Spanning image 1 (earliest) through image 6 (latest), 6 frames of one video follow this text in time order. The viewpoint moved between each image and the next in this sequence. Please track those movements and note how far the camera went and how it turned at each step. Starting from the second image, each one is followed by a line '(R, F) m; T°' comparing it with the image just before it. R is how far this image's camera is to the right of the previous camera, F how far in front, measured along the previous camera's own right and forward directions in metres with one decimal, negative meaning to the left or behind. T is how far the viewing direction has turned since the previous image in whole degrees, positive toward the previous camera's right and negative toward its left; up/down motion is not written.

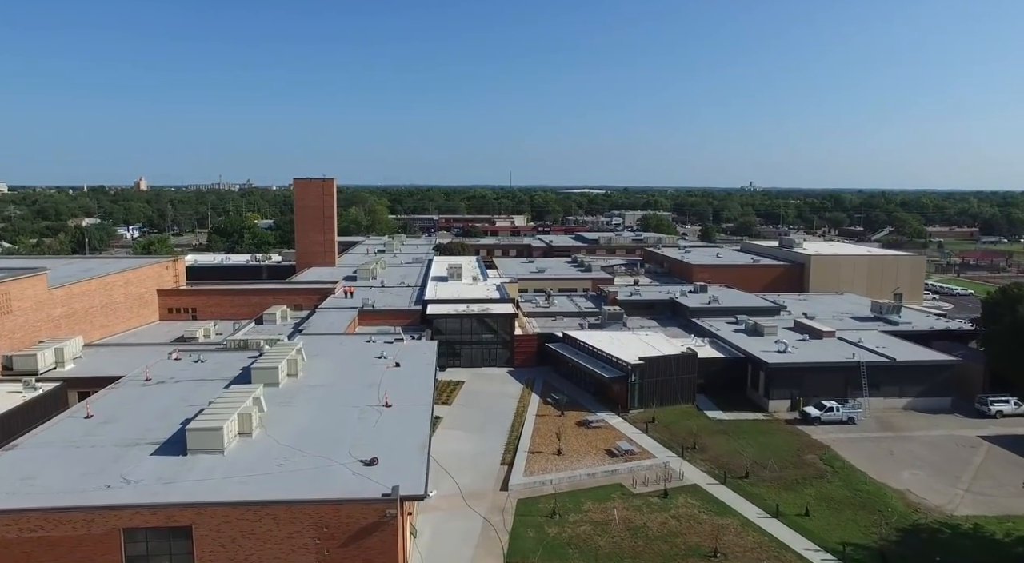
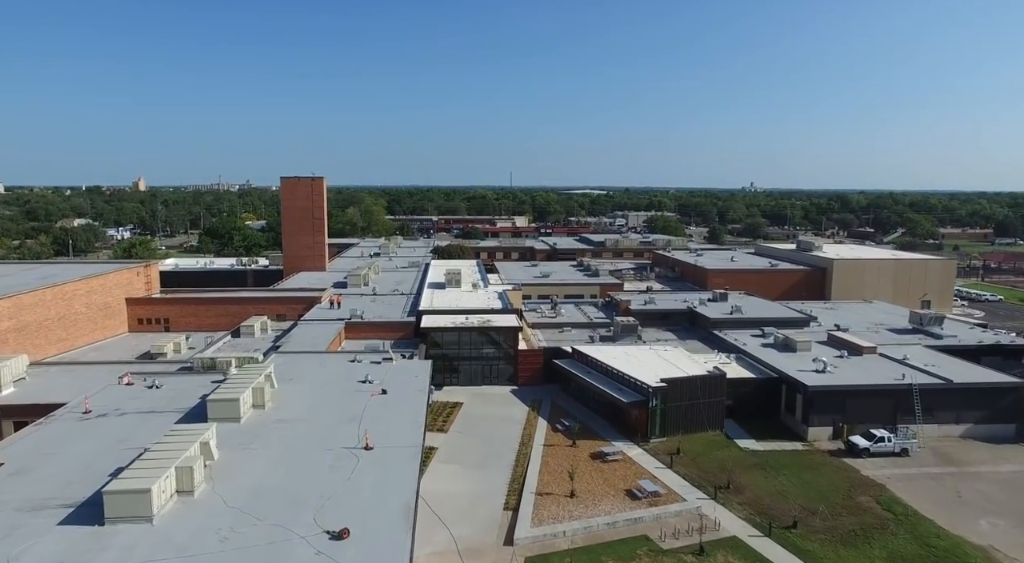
(-0.2, +3.6) m; 0°
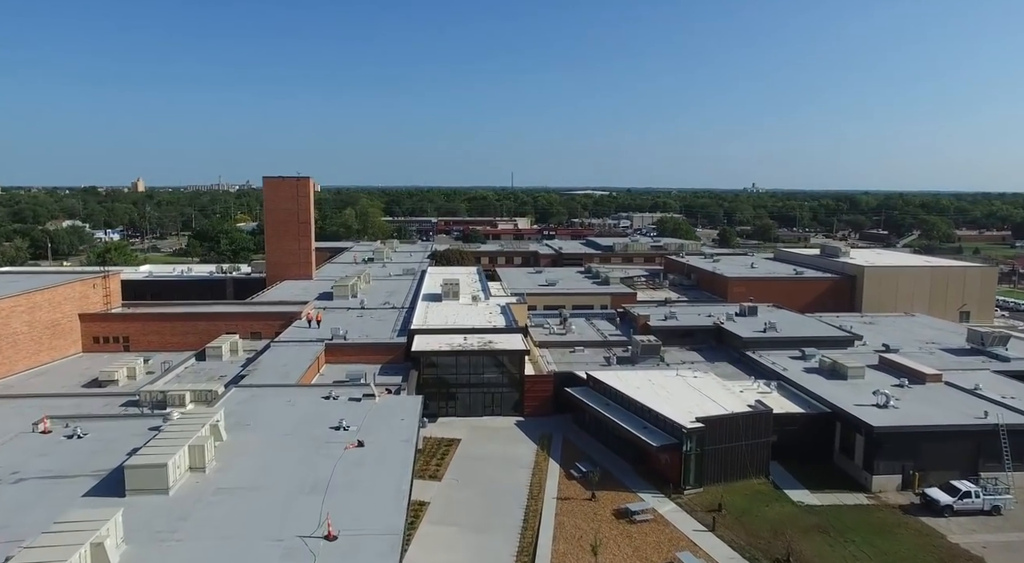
(-0.2, +4.4) m; 0°
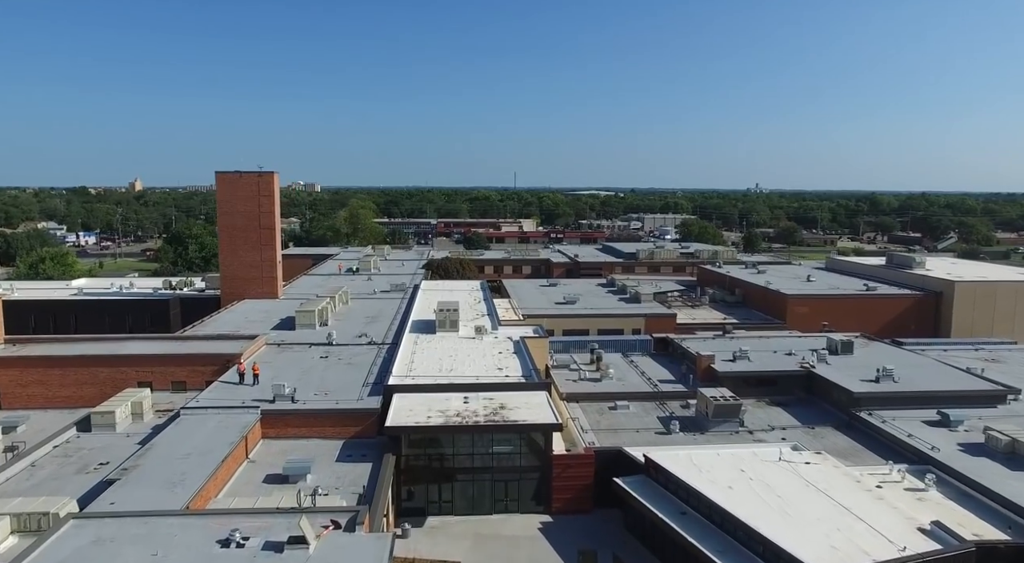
(-0.6, +9.2) m; 0°
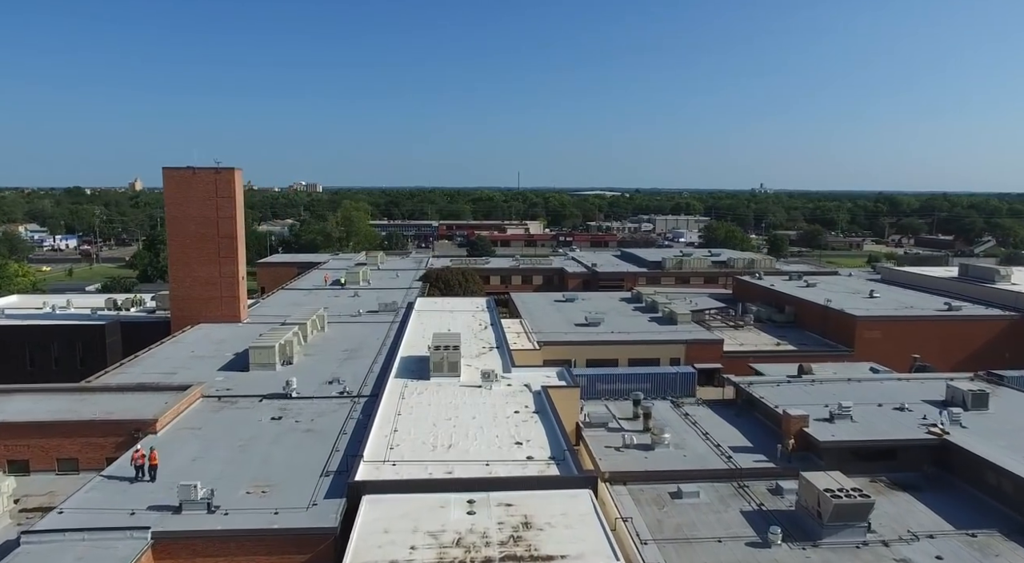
(-0.5, +7.1) m; 0°
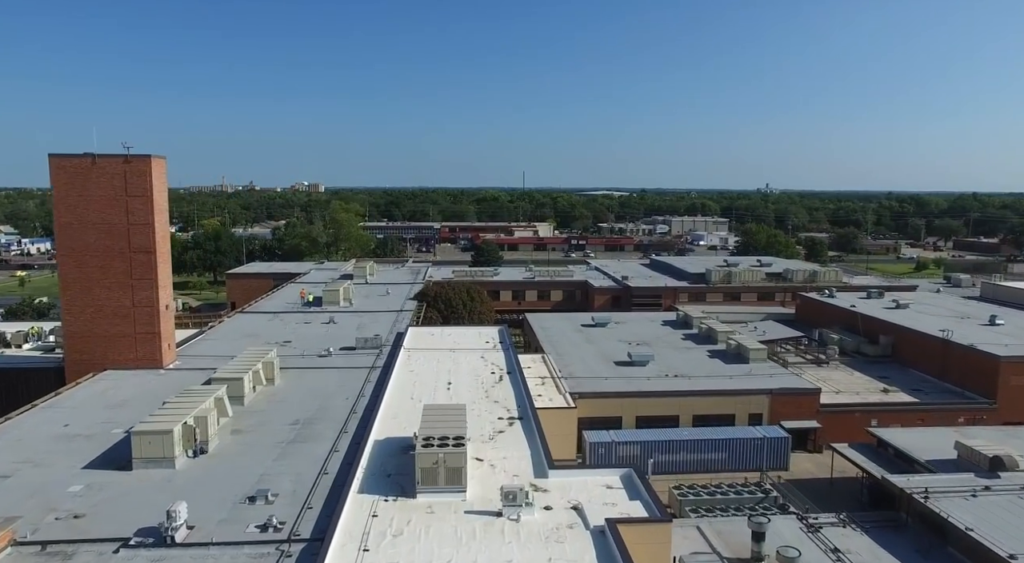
(-0.7, +9.0) m; 0°
